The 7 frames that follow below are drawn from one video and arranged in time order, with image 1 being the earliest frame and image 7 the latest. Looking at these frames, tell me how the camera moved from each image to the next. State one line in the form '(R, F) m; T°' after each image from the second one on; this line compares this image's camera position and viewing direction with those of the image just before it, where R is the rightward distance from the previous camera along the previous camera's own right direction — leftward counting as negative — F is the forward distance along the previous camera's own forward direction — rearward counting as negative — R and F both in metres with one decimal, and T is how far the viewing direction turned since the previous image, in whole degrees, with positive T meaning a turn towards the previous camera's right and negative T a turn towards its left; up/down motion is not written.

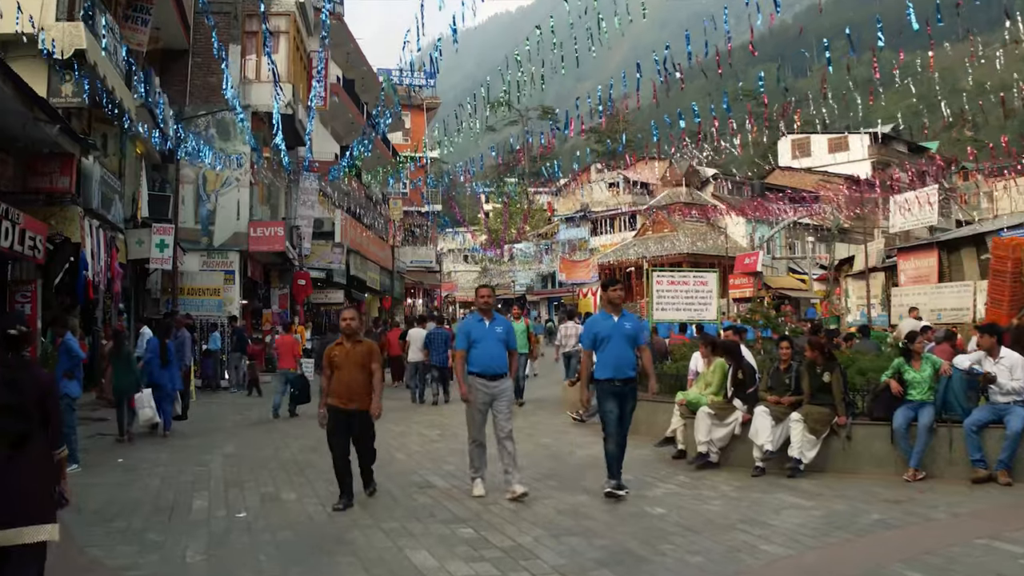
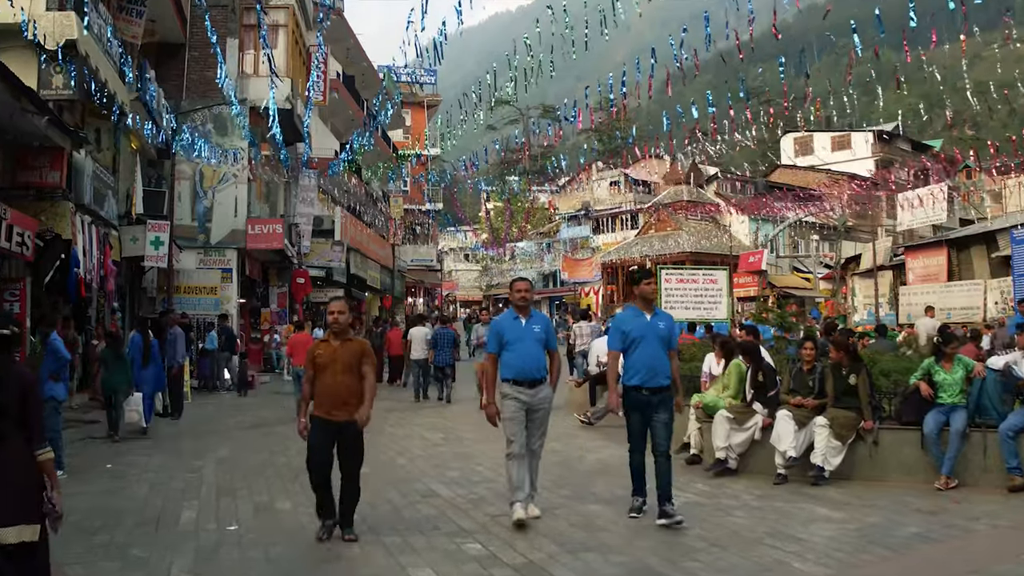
(-0.1, +0.4) m; 0°
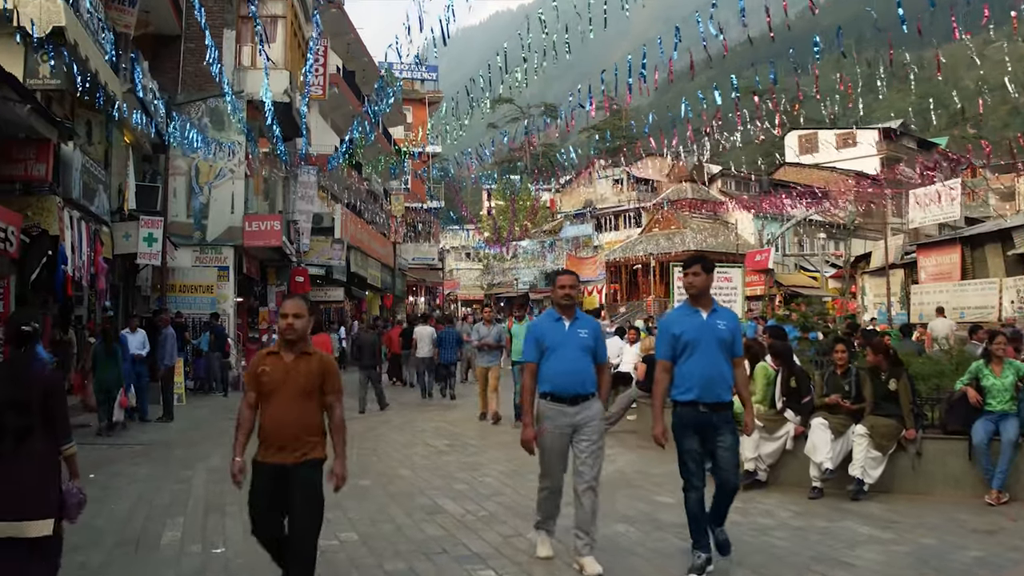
(-0.1, +0.6) m; 0°
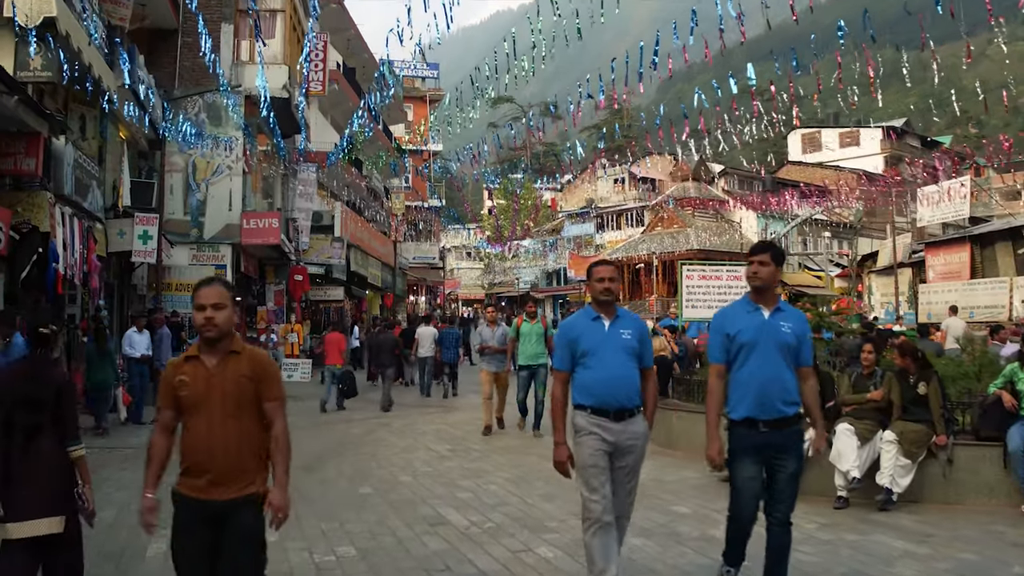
(-0.1, +0.4) m; 0°
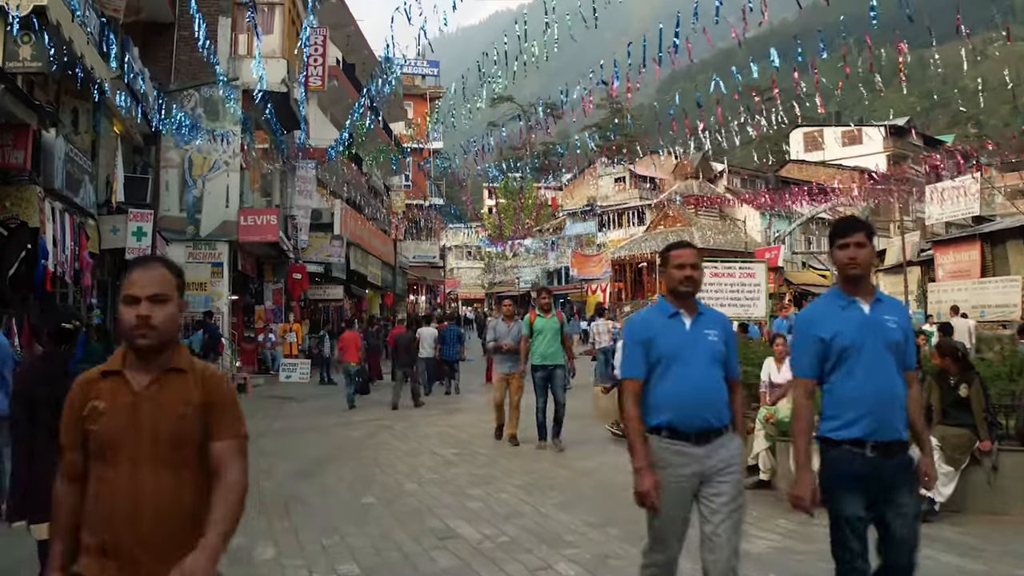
(-0.1, +0.5) m; 0°
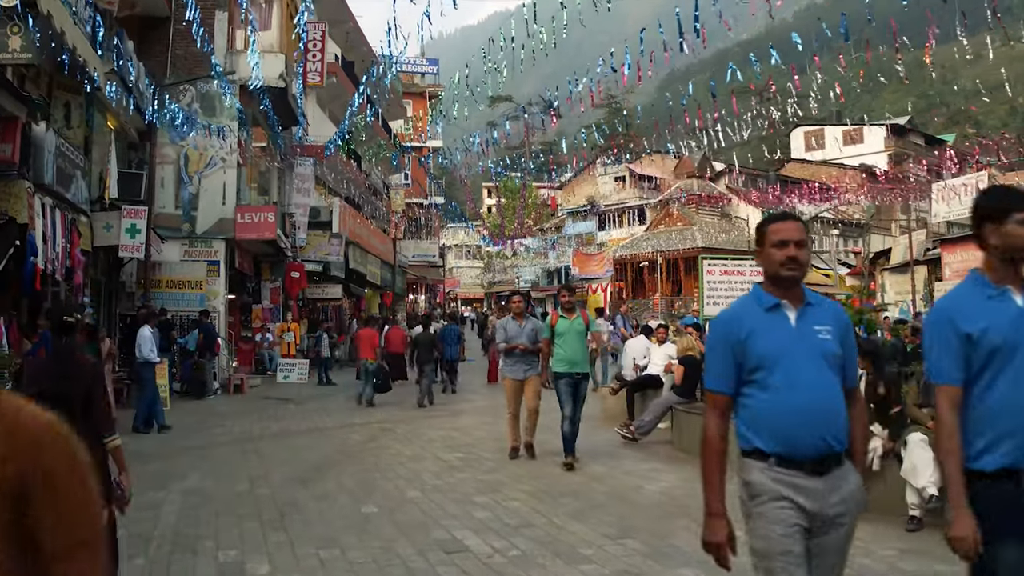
(-0.1, +0.4) m; 0°
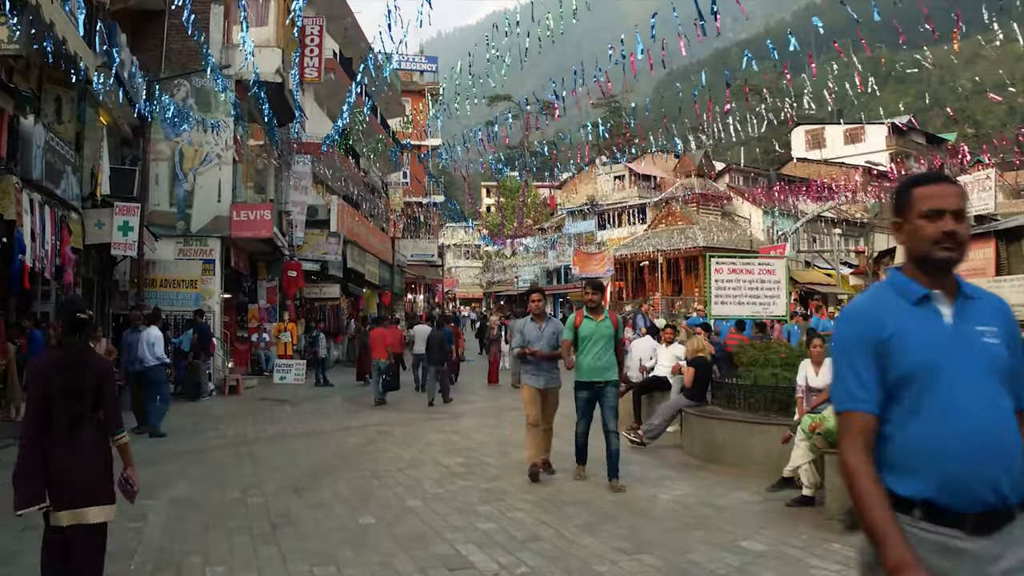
(-0.1, +0.4) m; 0°
